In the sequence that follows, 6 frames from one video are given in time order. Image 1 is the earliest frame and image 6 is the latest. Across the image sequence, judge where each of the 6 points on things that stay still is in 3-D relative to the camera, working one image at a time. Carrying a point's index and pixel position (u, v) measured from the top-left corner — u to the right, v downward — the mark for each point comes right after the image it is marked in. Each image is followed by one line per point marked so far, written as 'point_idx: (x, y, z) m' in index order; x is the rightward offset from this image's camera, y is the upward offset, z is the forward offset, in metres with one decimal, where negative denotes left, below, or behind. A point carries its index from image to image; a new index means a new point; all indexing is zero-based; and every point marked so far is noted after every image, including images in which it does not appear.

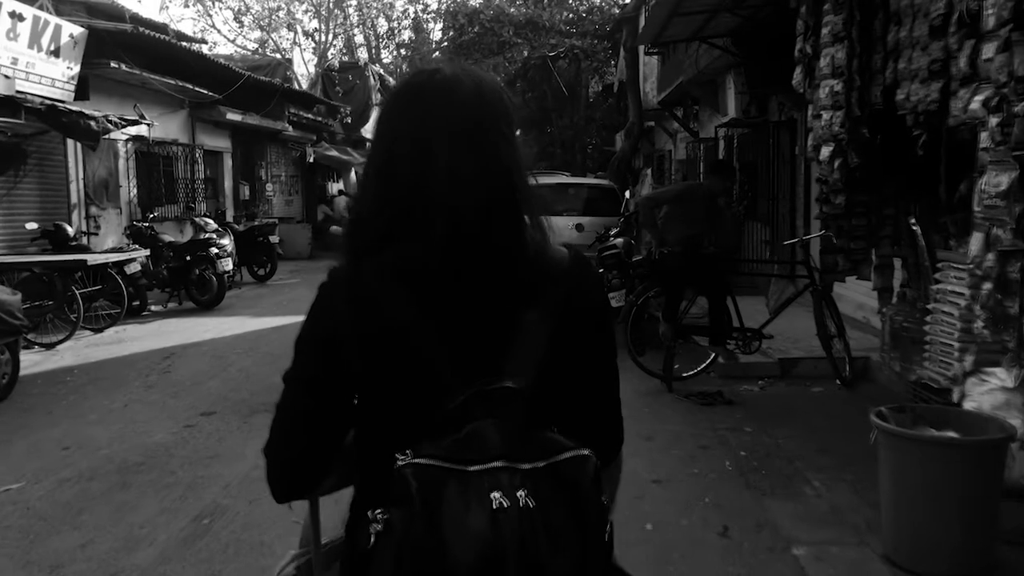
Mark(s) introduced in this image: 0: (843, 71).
0: (+2.0, +1.3, +5.3) m
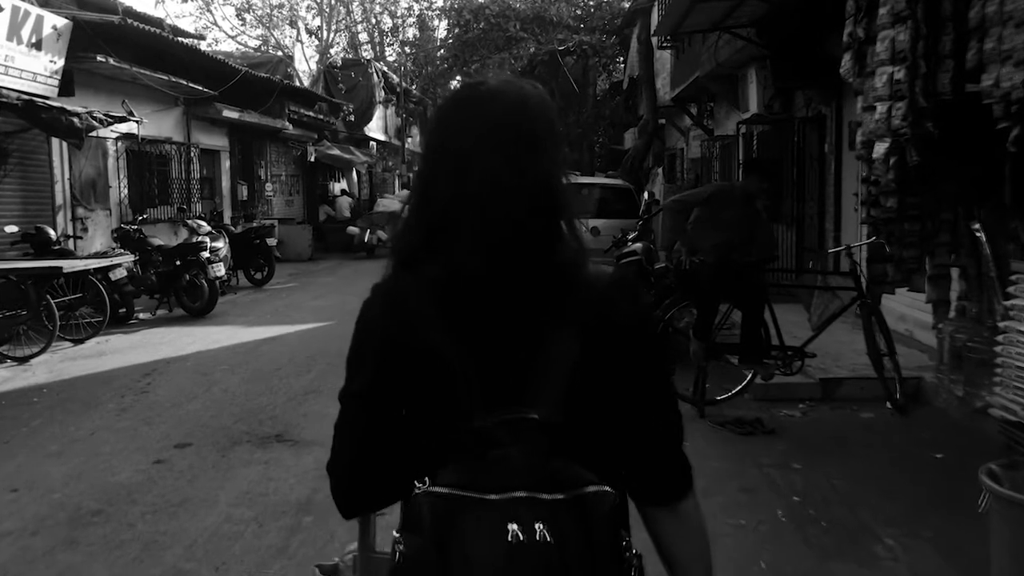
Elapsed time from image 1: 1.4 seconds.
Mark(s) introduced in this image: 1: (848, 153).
0: (+2.0, +1.2, +4.6) m
1: (+3.5, +1.4, +9.2) m
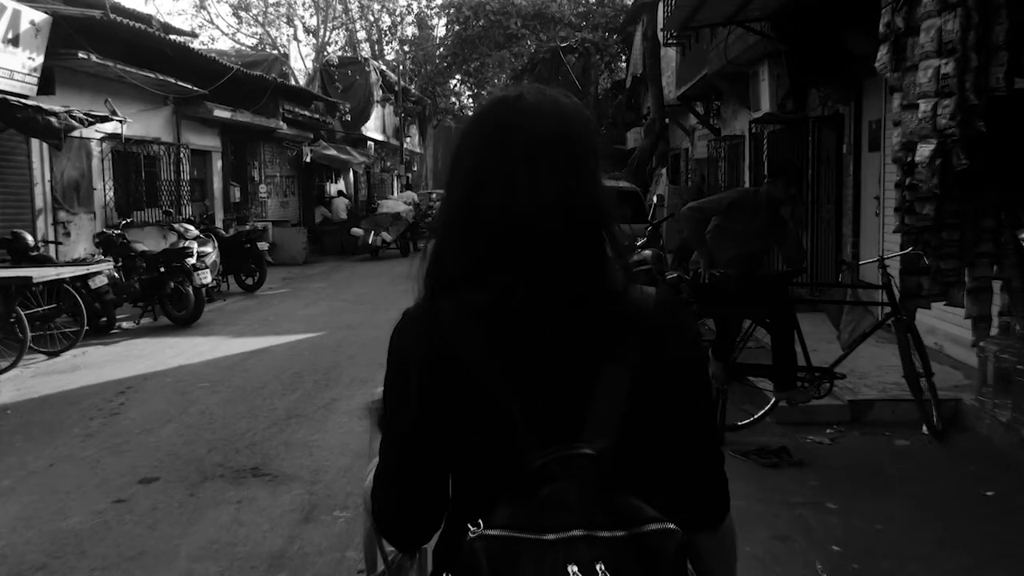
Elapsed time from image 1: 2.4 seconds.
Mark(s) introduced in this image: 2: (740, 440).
0: (+2.1, +1.1, +4.1) m
1: (+3.5, +1.3, +8.7) m
2: (+1.3, -0.9, +5.2) m
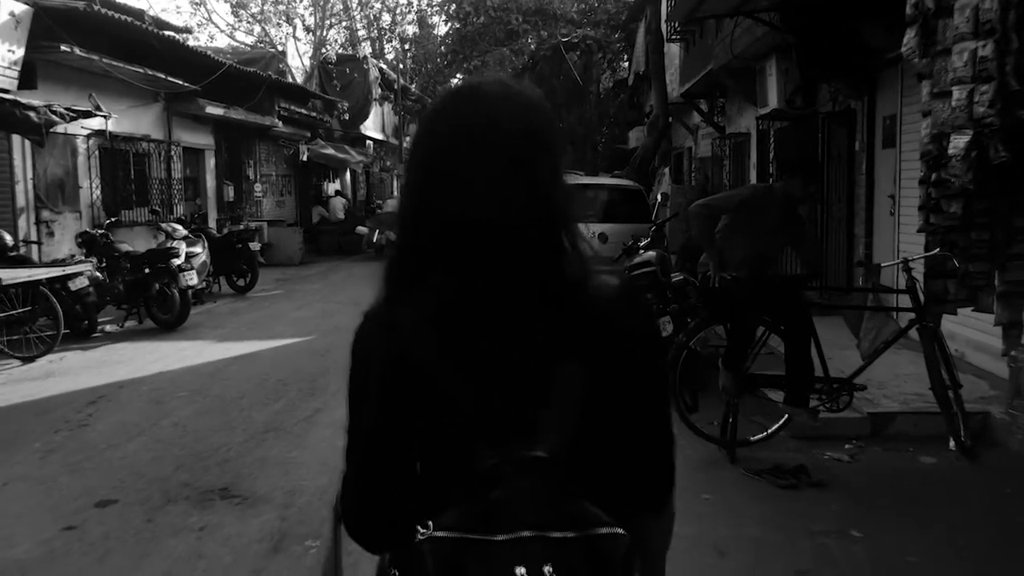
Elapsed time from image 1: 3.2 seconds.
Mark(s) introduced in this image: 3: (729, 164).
0: (+2.0, +1.1, +3.8) m
1: (+3.5, +1.3, +8.3) m
2: (+1.3, -0.9, +4.8) m
3: (+3.4, +2.0, +14.1) m
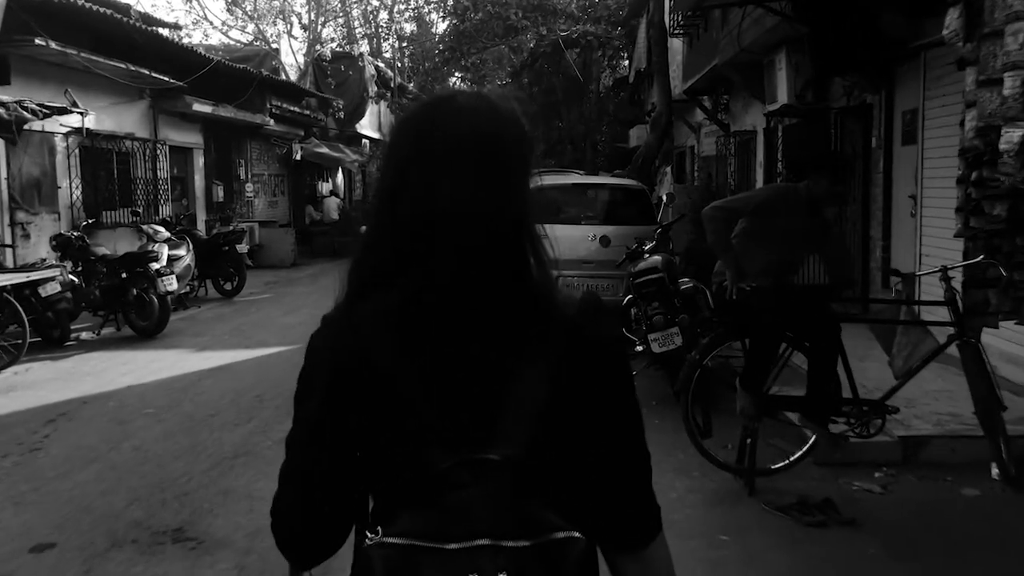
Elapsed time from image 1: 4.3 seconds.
0: (+2.0, +1.0, +3.3) m
1: (+3.4, +1.2, +7.8) m
2: (+1.3, -1.0, +4.3) m
3: (+3.4, +1.9, +13.6) m
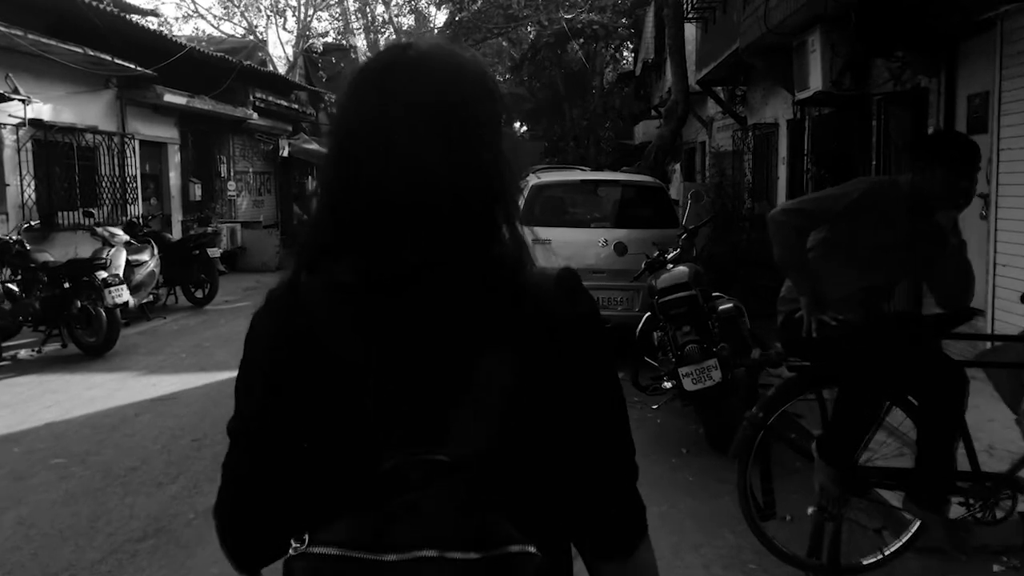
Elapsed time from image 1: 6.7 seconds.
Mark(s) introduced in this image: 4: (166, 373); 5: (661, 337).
0: (+2.0, +0.9, +2.1) m
1: (+3.4, +1.1, +6.7) m
2: (+1.2, -1.1, +3.1) m
3: (+3.4, +1.8, +12.5) m
4: (-2.8, -0.7, +7.4) m
5: (+0.8, -0.3, +5.0) m
